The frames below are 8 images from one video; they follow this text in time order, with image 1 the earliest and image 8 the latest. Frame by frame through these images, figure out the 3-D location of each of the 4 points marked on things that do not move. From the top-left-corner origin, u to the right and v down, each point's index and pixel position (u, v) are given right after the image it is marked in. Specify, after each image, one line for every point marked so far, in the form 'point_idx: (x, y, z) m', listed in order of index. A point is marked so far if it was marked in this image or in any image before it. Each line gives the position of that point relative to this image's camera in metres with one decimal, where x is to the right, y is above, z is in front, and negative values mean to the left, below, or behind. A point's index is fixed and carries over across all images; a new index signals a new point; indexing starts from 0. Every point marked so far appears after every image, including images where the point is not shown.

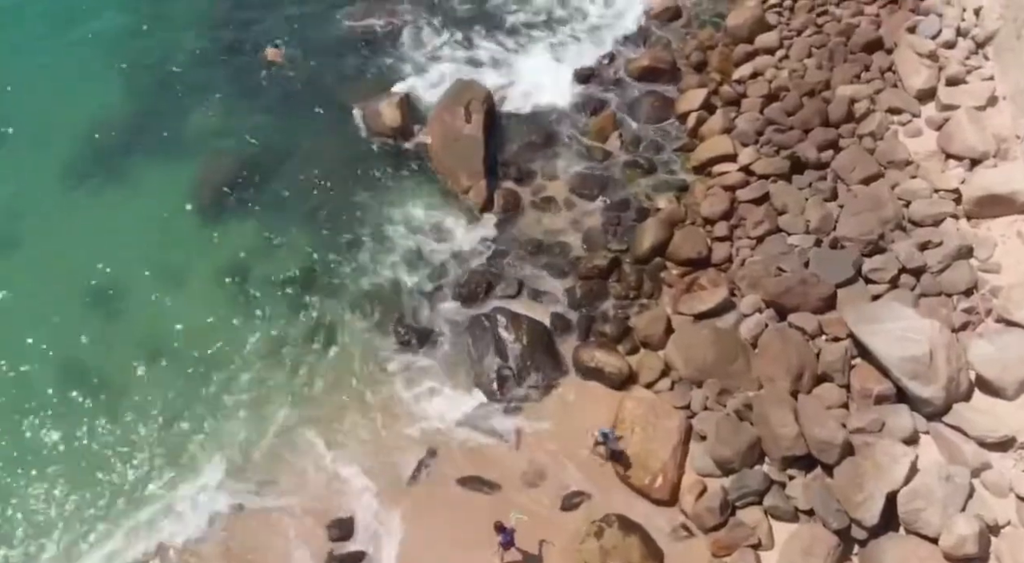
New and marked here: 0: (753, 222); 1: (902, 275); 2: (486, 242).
0: (+2.2, +0.6, +8.2) m
1: (+3.2, 0.0, +7.5) m
2: (-0.3, +0.4, +8.6) m
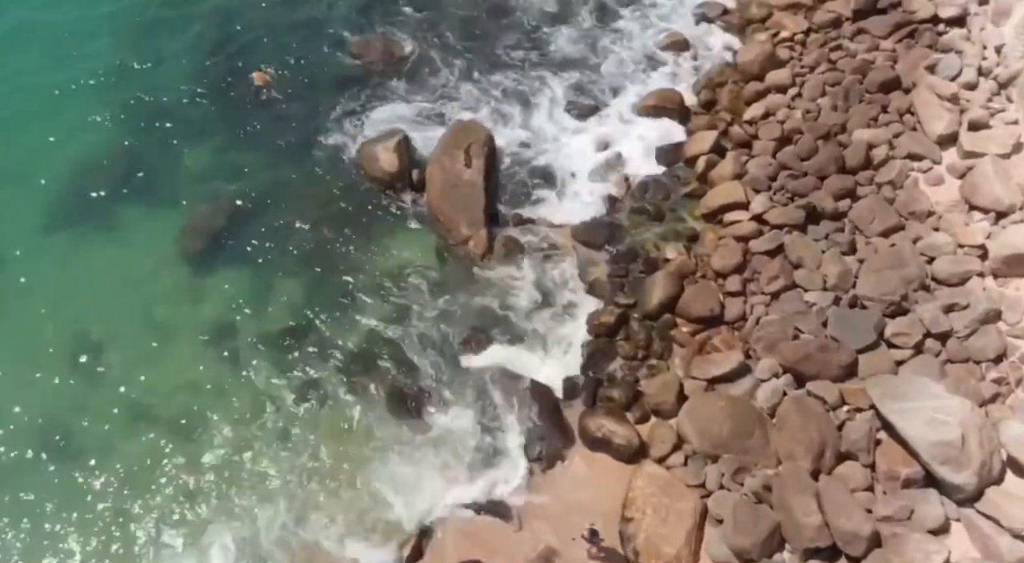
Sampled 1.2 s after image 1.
0: (+2.2, 0.0, +7.8) m
1: (+3.3, -0.5, +7.1) m
2: (-0.2, -0.1, +8.3) m
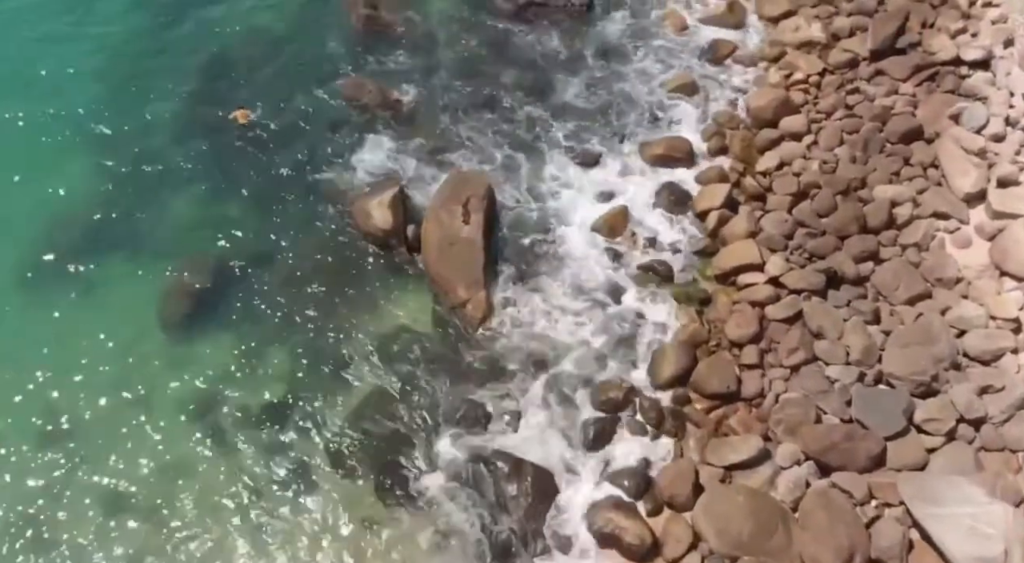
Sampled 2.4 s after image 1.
0: (+2.2, -0.5, +7.4) m
1: (+3.3, -1.1, +6.6) m
2: (-0.2, -0.7, +7.8) m
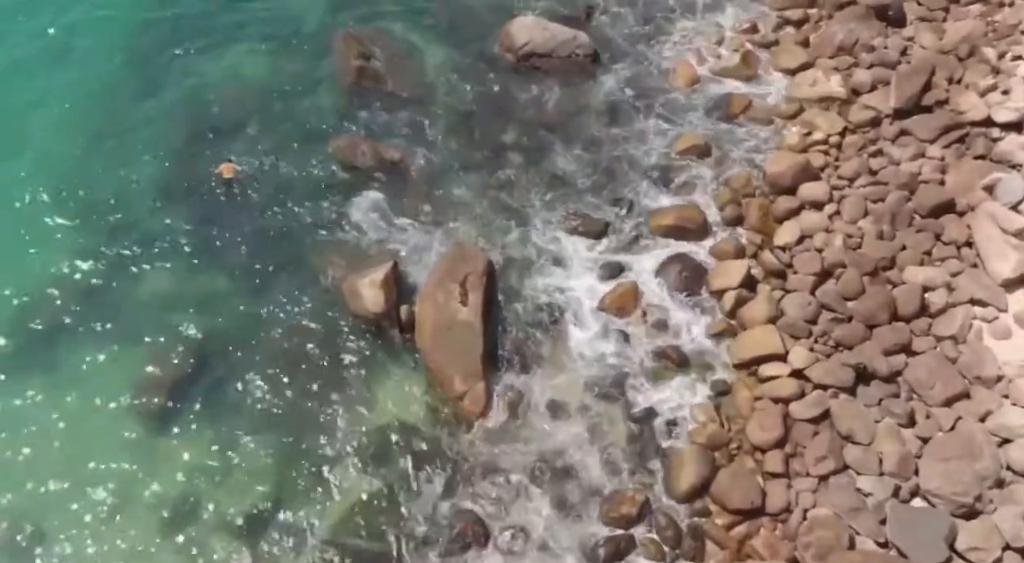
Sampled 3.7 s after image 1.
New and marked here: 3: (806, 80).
0: (+2.3, -1.3, +6.8) m
1: (+3.3, -1.8, +6.0) m
2: (-0.2, -1.4, +7.2) m
3: (+3.2, +2.2, +9.9) m
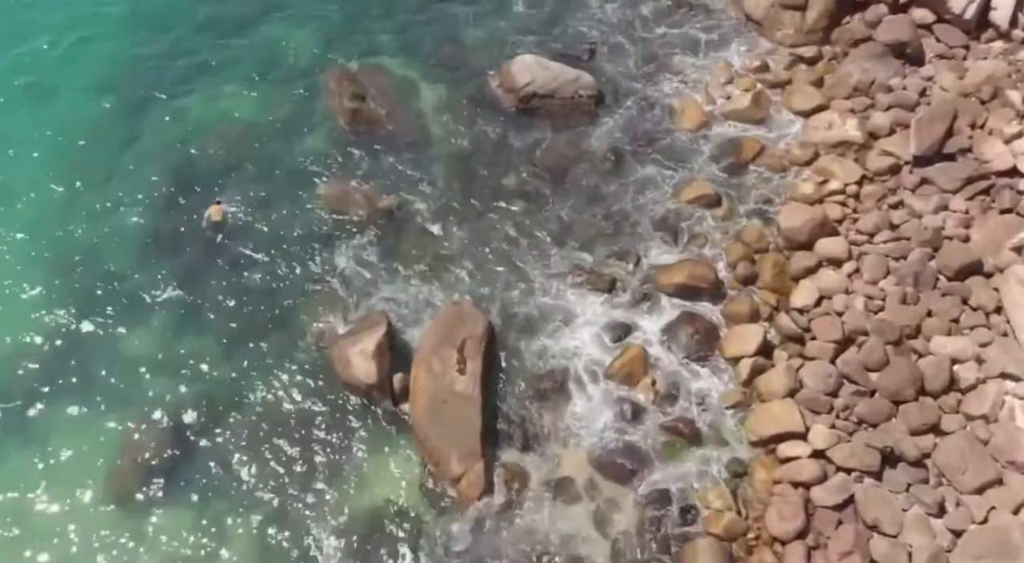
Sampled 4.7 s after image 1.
0: (+2.3, -1.9, +6.3) m
1: (+3.3, -2.4, +5.5) m
2: (-0.2, -2.0, +6.7) m
3: (+3.3, +1.7, +9.5) m
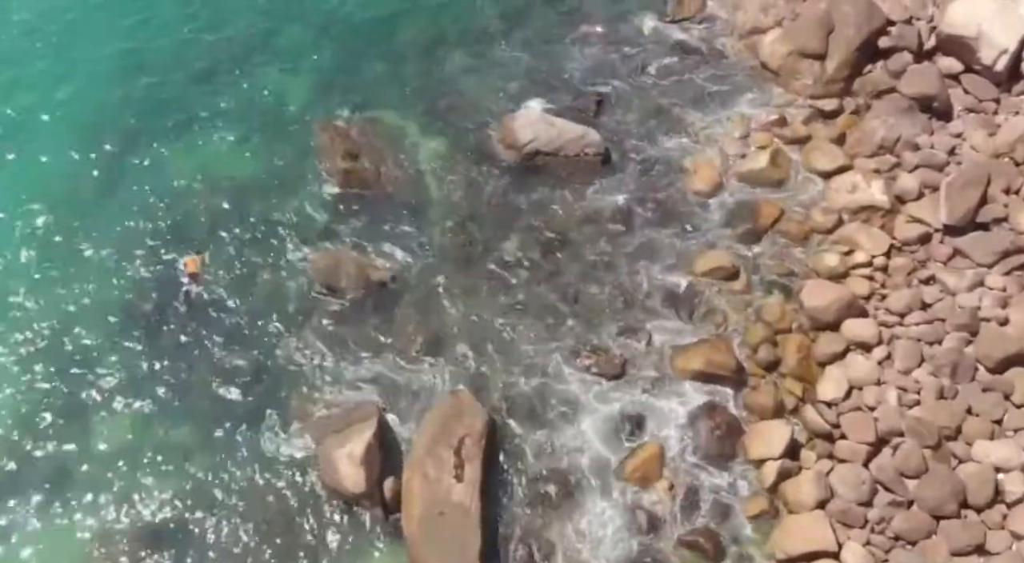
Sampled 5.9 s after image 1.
0: (+2.3, -2.6, +5.7) m
1: (+3.4, -3.1, +5.0) m
2: (-0.2, -2.7, +6.1) m
3: (+3.3, +1.0, +8.9) m
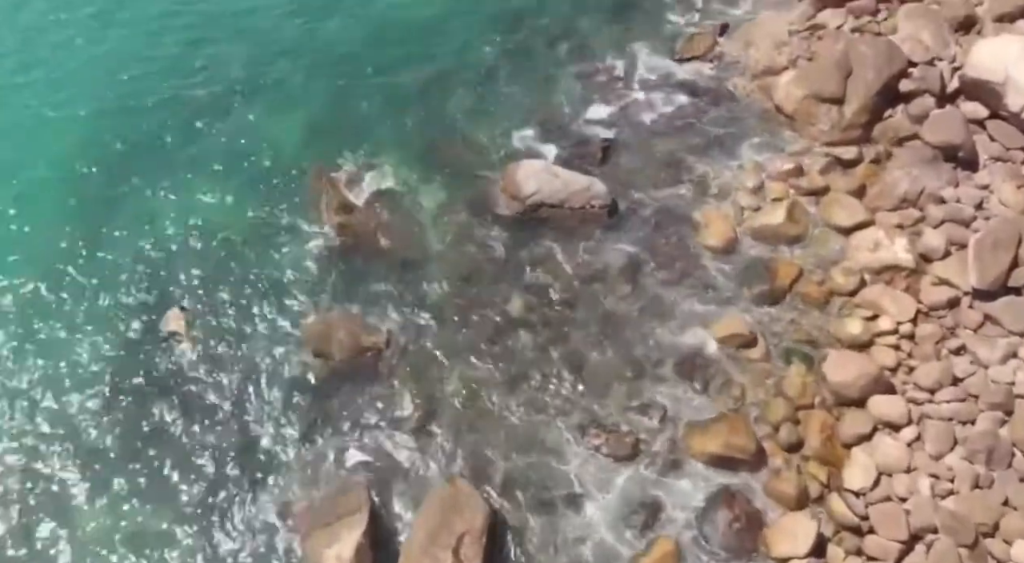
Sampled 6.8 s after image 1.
0: (+2.4, -3.2, +5.3) m
1: (+3.4, -3.7, +4.5) m
2: (-0.1, -3.4, +5.6) m
3: (+3.3, +0.4, +8.4) m
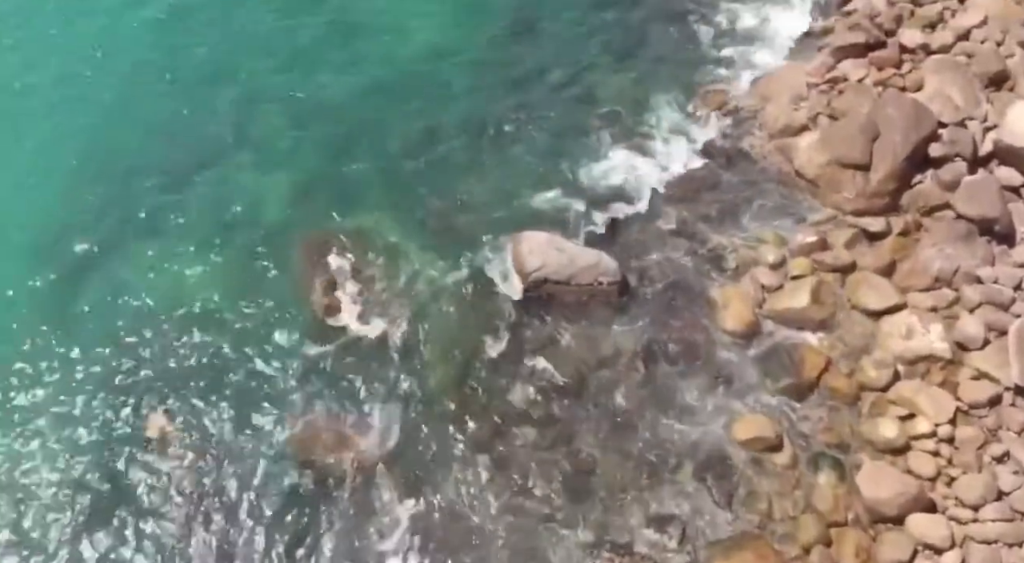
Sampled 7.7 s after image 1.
0: (+2.4, -4.0, +4.7) m
1: (+3.5, -4.6, +4.0) m
2: (0.0, -4.2, +5.1) m
3: (+3.3, -0.4, +7.8) m
